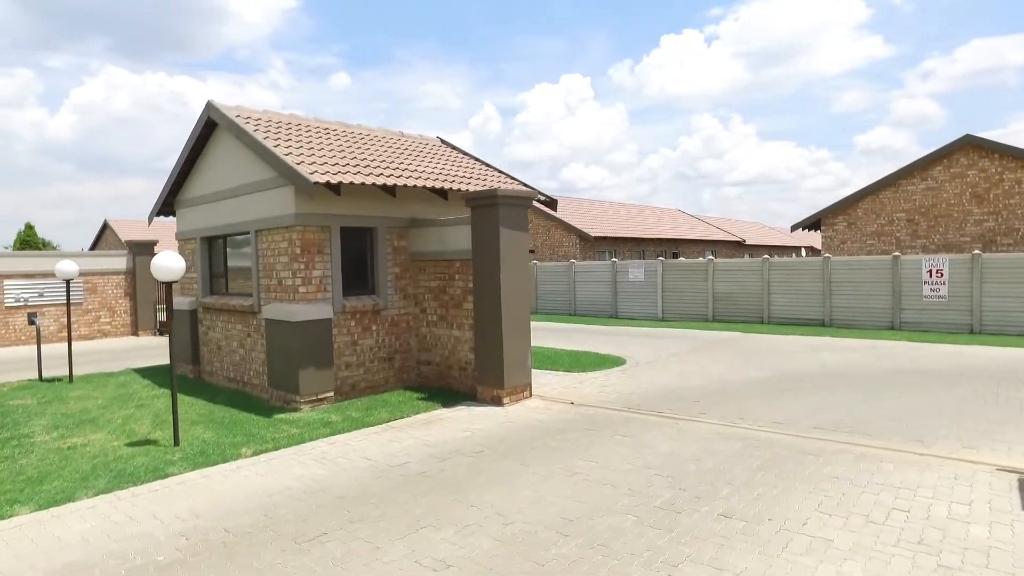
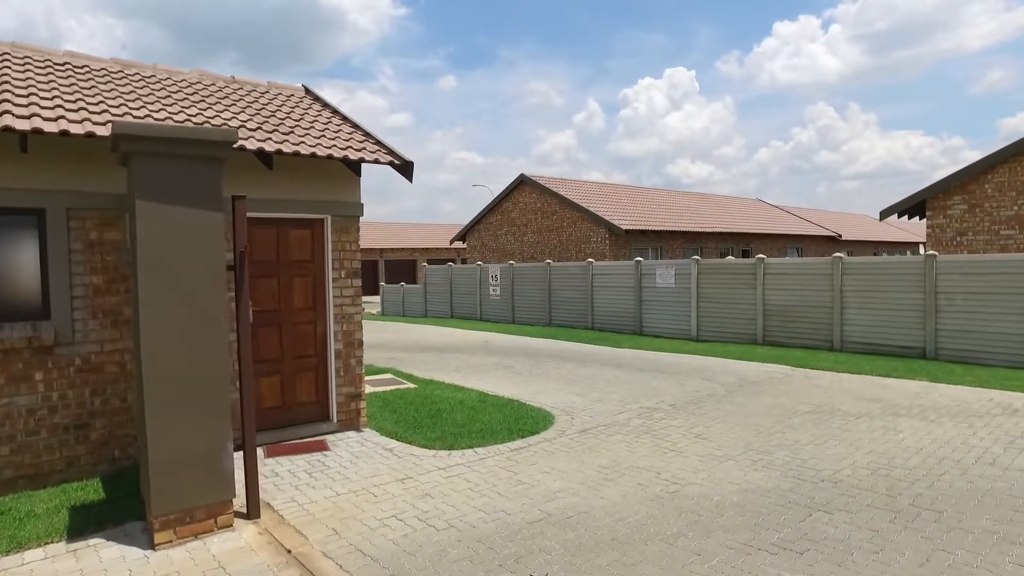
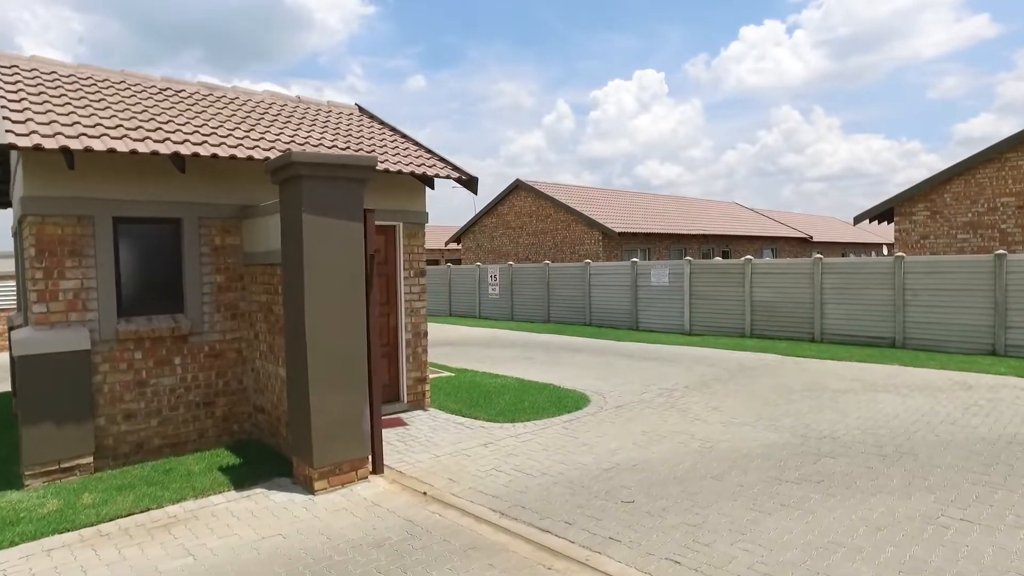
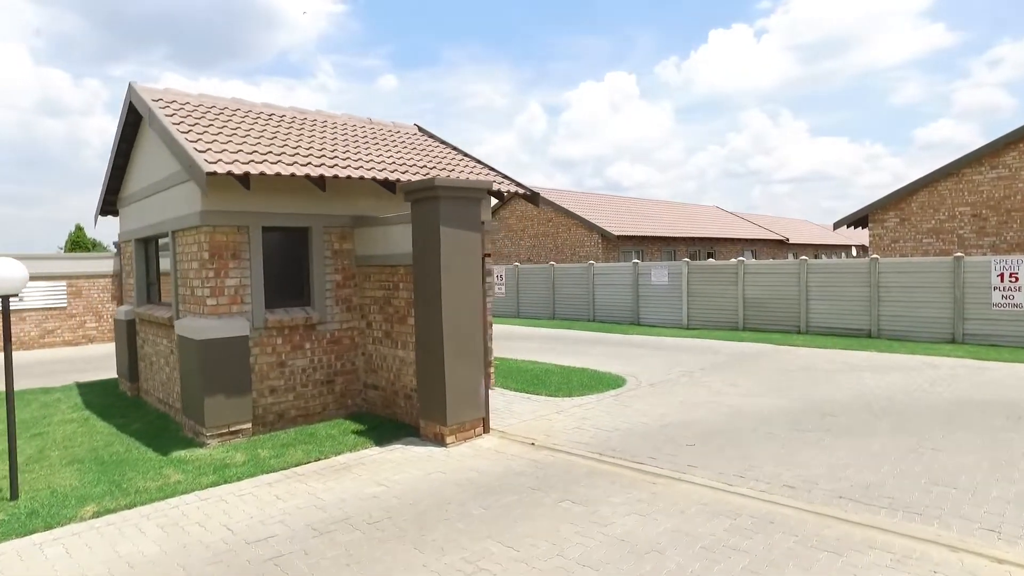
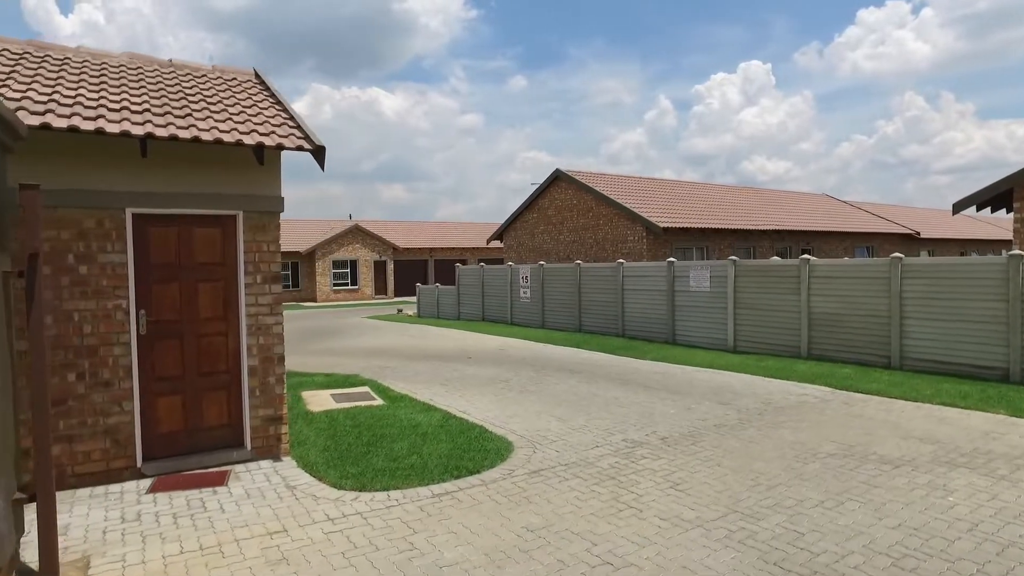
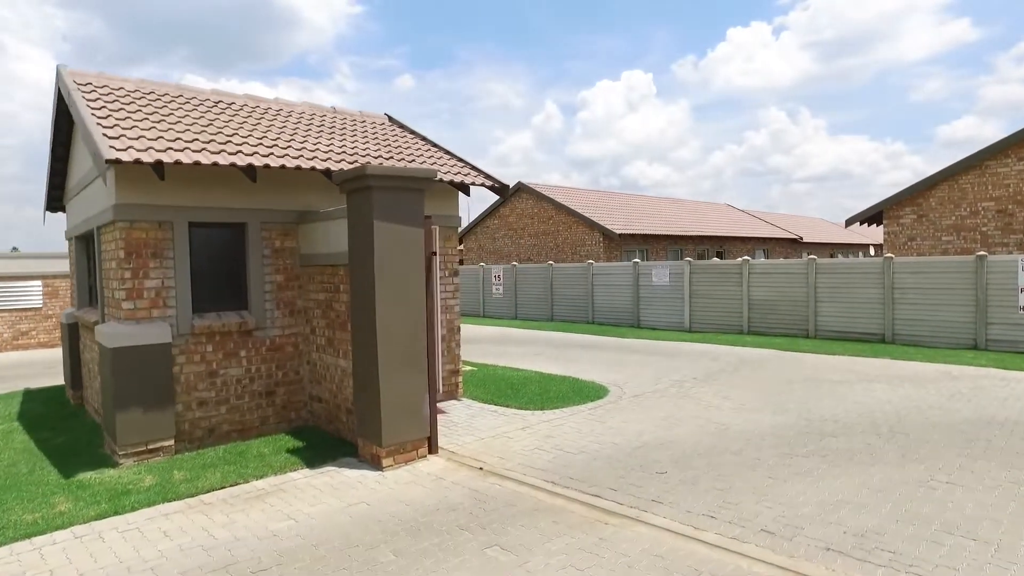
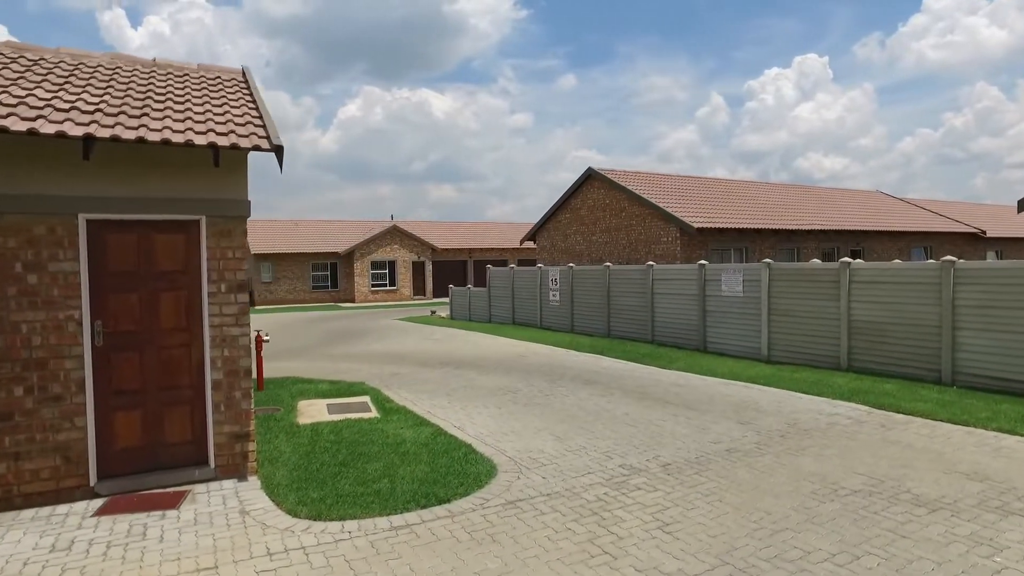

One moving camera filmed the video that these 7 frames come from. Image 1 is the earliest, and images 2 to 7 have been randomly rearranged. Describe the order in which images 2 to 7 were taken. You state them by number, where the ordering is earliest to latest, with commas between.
4, 6, 3, 2, 5, 7
